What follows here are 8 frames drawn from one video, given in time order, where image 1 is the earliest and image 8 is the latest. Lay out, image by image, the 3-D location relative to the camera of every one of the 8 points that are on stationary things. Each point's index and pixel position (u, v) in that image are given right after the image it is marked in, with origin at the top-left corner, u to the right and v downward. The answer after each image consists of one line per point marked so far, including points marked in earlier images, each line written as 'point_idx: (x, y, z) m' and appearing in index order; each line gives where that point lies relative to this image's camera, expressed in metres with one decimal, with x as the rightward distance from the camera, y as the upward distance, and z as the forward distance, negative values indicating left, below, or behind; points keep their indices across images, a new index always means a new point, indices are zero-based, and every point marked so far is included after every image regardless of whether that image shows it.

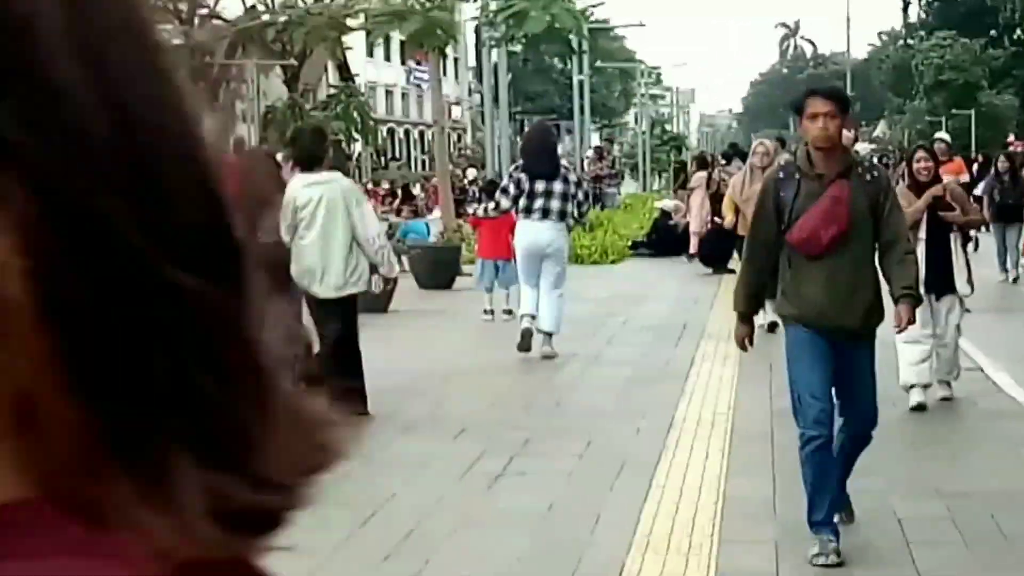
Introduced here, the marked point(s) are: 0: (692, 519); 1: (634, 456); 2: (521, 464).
0: (+0.7, -1.0, +6.8) m
1: (+0.6, -0.8, +8.2) m
2: (0.0, -0.9, +8.0) m
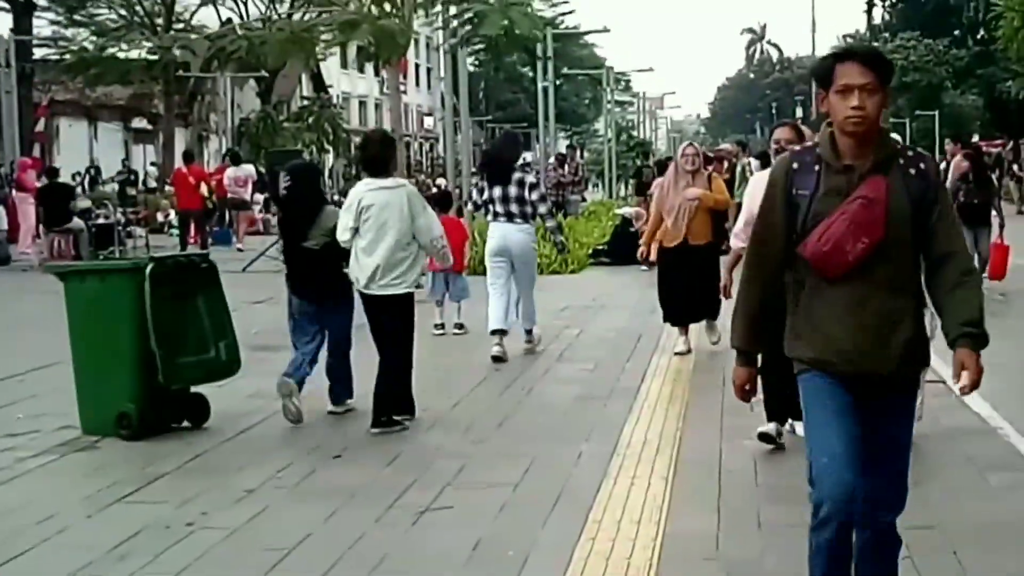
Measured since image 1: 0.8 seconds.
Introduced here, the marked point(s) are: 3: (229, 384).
0: (+0.4, -1.0, +6.4) m
1: (+0.3, -0.9, +7.8) m
2: (-0.3, -0.9, +7.5) m
3: (-2.1, -0.7, +12.3) m
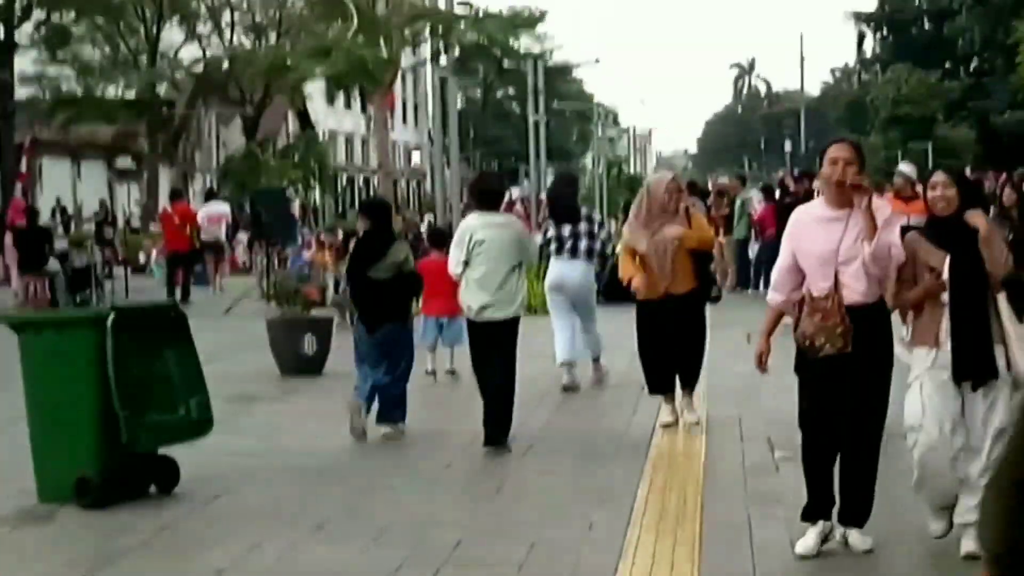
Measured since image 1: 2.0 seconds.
0: (+0.5, -1.2, +5.4) m
1: (+0.3, -1.1, +6.8) m
2: (-0.3, -1.2, +6.6) m
3: (-2.1, -1.1, +11.4) m
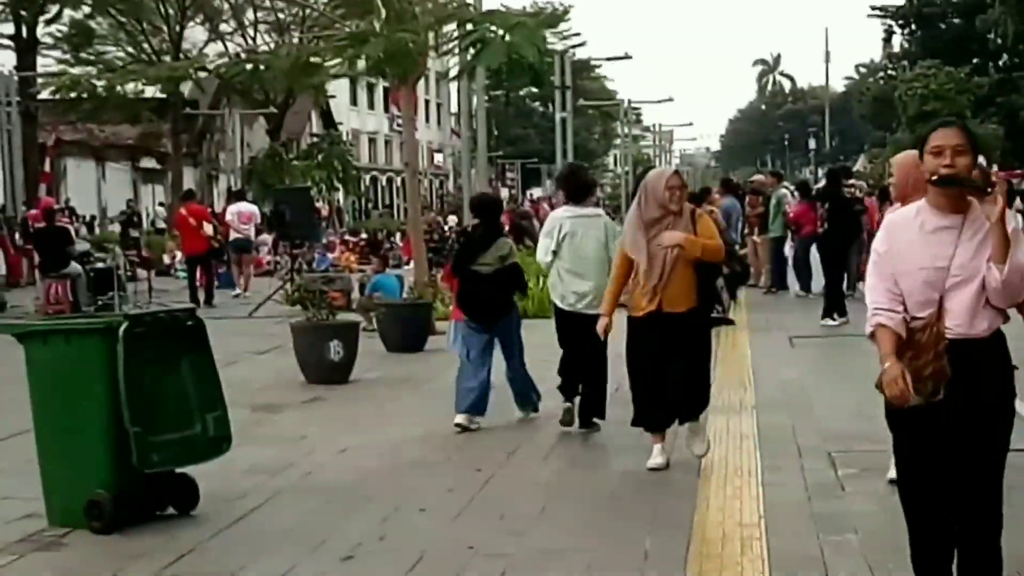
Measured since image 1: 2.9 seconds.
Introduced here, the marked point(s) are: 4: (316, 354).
0: (+0.6, -1.2, +4.8) m
1: (+0.5, -1.2, +6.2) m
2: (-0.1, -1.2, +6.0) m
3: (-1.9, -1.1, +10.8) m
4: (-1.8, -0.6, +15.3) m
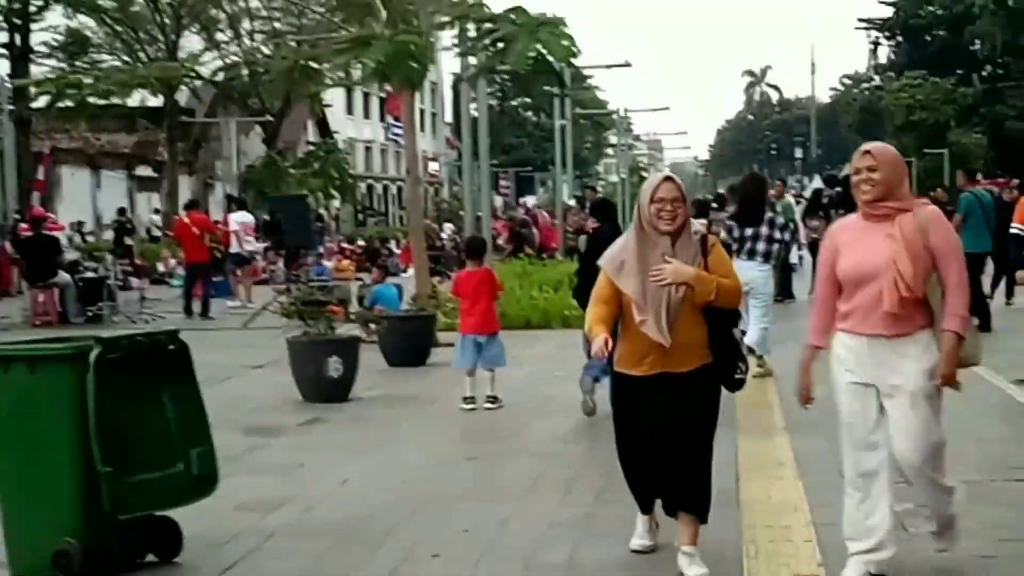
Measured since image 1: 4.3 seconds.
0: (+0.8, -1.3, +3.8) m
1: (+0.6, -1.2, +5.2) m
2: (+0.1, -1.3, +5.0) m
3: (-1.7, -1.2, +9.8) m
4: (-1.7, -0.7, +14.3) m
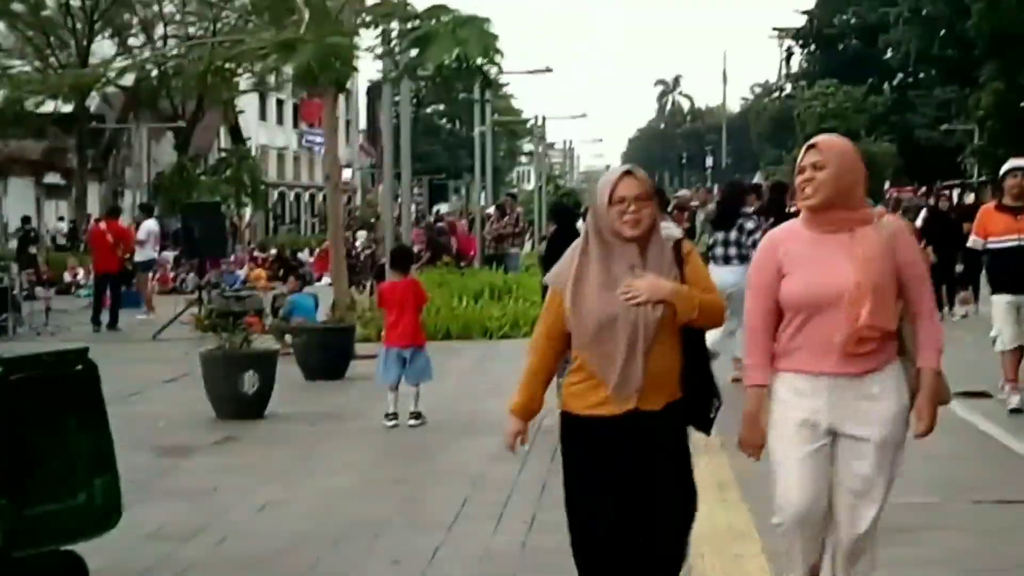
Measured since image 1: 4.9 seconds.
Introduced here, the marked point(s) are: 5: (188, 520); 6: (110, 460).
0: (+0.7, -1.3, +3.3) m
1: (+0.5, -1.3, +4.7) m
2: (-0.1, -1.3, +4.4) m
3: (-2.1, -1.3, +9.1) m
4: (-2.3, -0.8, +13.6) m
5: (-1.8, -1.3, +9.2) m
6: (-1.7, -0.7, +6.8) m
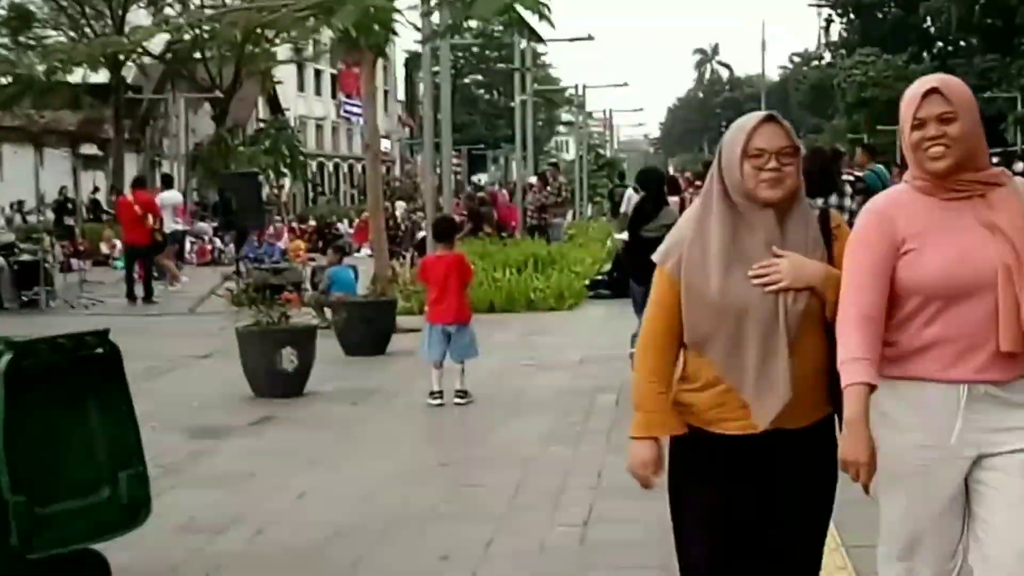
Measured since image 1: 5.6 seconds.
0: (+0.8, -1.3, +2.7) m
1: (+0.6, -1.2, +4.1) m
2: (+0.1, -1.3, +3.8) m
3: (-1.8, -1.1, +8.6) m
4: (-1.9, -0.6, +13.1) m
5: (-1.5, -1.1, +8.6) m
6: (-1.4, -0.6, +6.3) m
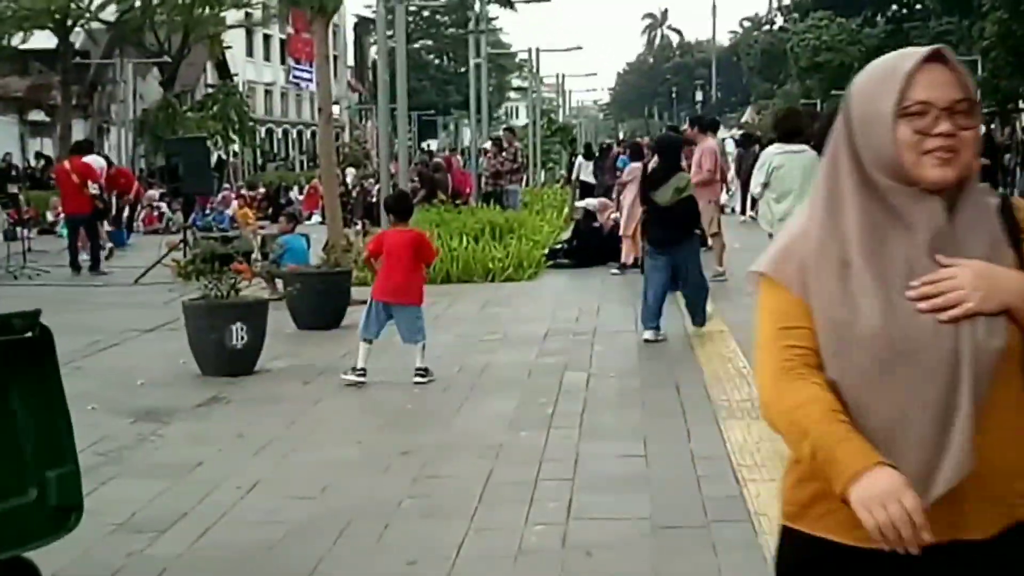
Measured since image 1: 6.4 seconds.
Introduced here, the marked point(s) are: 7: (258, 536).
0: (+0.9, -1.3, +2.0) m
1: (+0.6, -1.2, +3.4) m
2: (+0.1, -1.2, +3.1) m
3: (-2.0, -1.0, +7.9) m
4: (-2.2, -0.4, +12.3) m
5: (-1.6, -1.0, +7.9) m
6: (-1.5, -0.5, +5.5) m
7: (-1.1, -1.1, +7.2) m
